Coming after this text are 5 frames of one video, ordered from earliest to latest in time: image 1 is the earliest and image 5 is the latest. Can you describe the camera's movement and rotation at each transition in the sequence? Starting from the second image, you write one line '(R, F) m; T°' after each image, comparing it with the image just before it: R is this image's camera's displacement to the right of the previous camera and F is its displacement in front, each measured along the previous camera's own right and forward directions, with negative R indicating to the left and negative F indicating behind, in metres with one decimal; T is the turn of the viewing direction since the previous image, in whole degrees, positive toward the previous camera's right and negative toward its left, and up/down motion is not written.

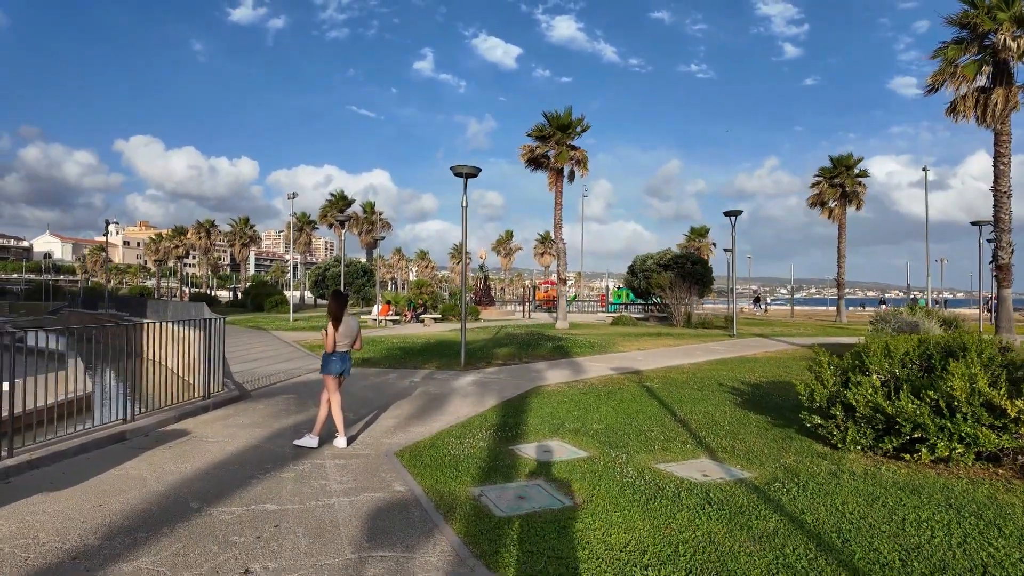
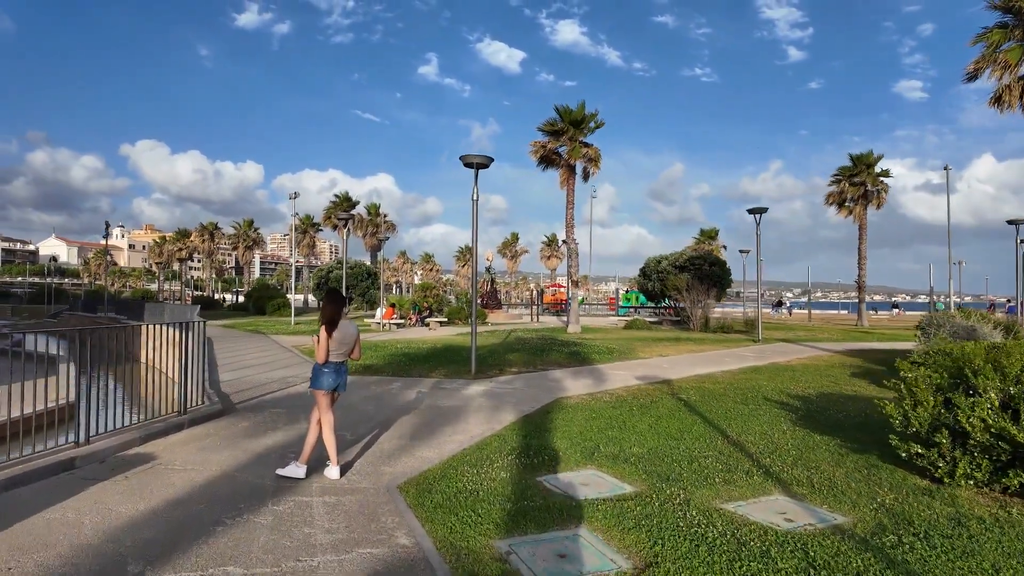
(-0.2, +1.2) m; 0°
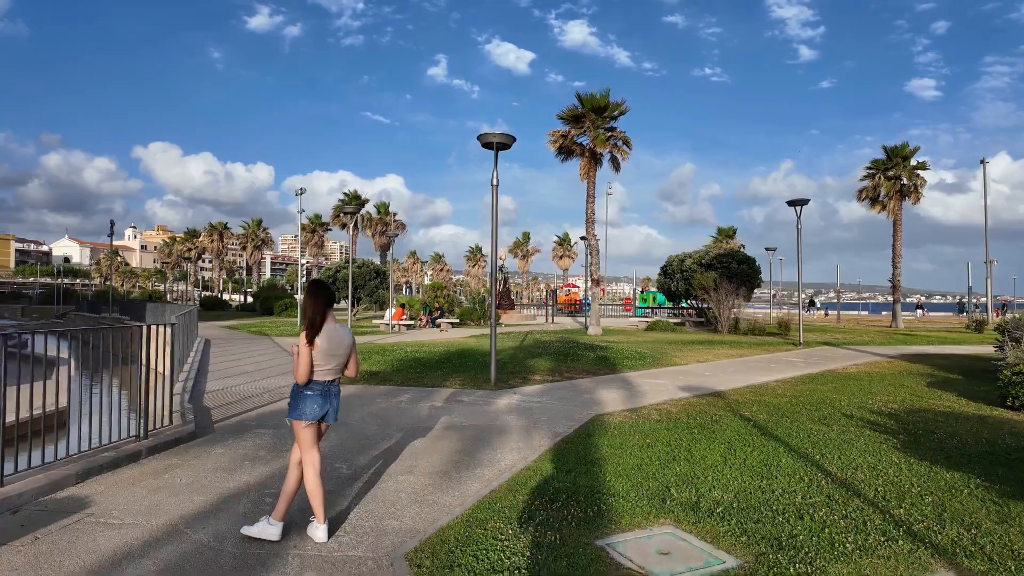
(-0.3, +1.5) m; -1°
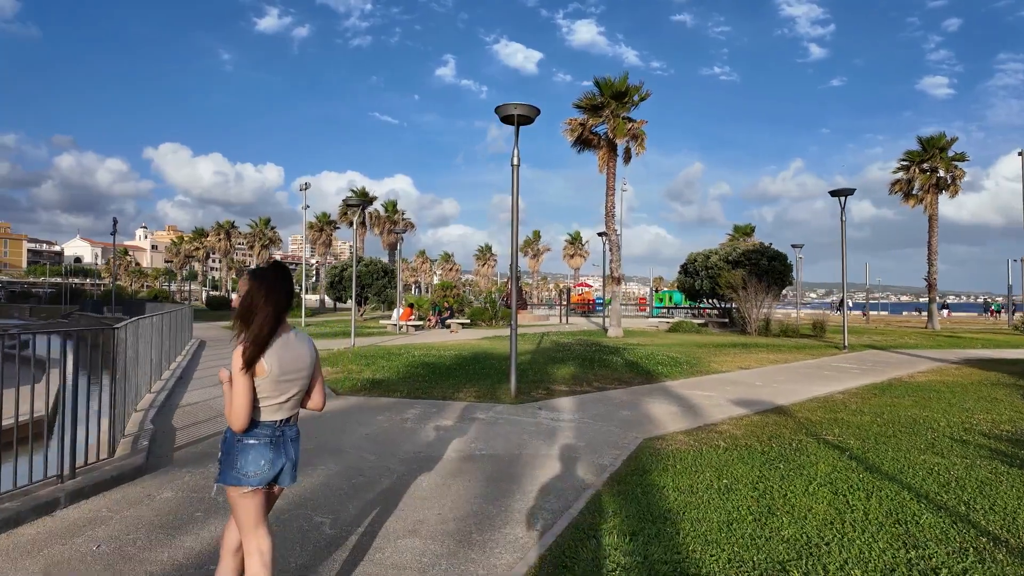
(-0.2, +1.5) m; -1°
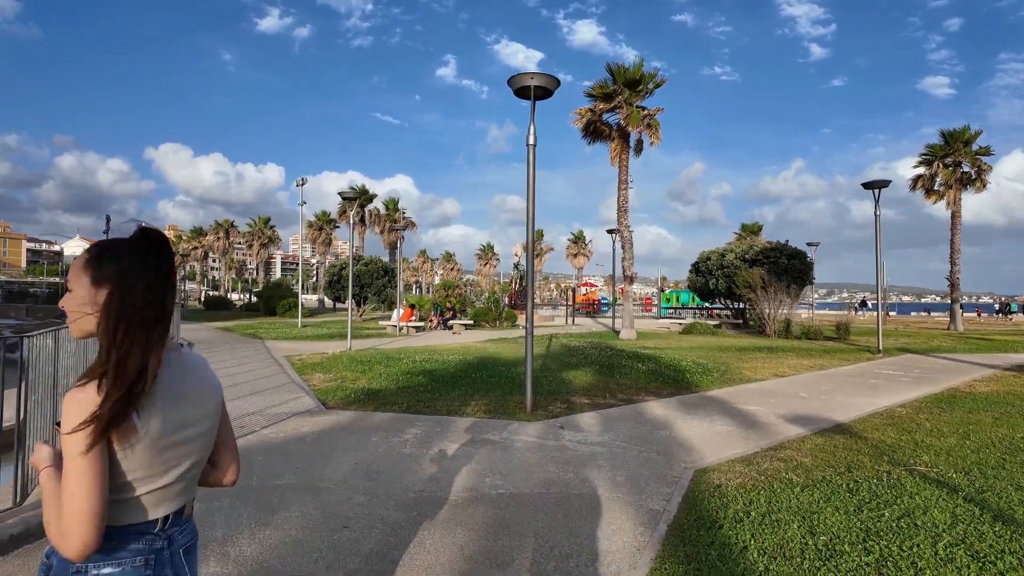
(-0.2, +1.2) m; 0°
